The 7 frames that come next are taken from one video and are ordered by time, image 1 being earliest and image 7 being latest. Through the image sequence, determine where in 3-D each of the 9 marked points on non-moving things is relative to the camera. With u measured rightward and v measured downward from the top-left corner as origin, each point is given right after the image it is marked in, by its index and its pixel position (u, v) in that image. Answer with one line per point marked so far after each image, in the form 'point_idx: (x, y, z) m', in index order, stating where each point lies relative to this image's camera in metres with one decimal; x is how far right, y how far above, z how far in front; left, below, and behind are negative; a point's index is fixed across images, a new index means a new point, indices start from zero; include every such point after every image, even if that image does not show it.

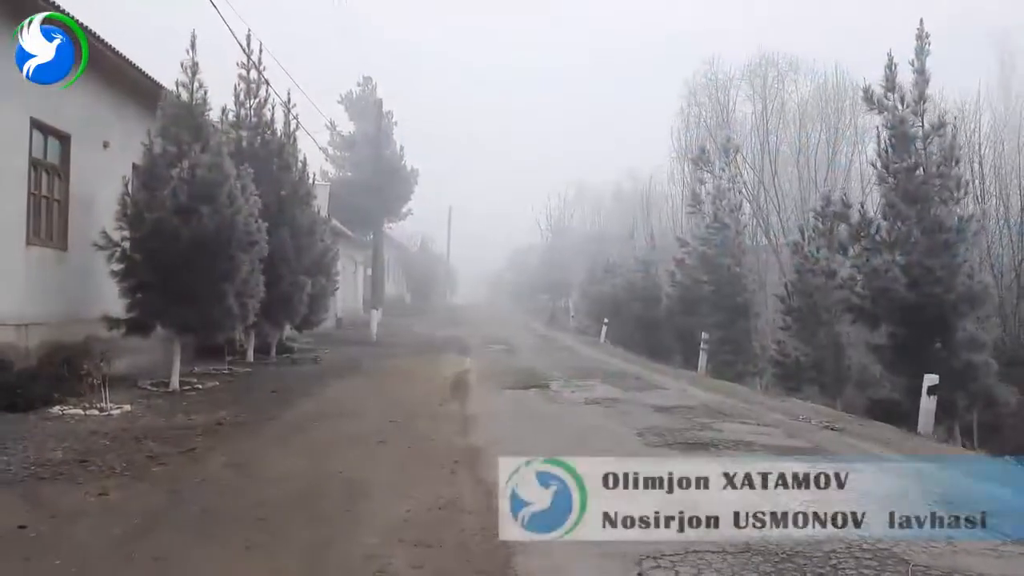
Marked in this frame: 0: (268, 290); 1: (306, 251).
0: (-5.4, -0.1, +17.7) m
1: (-4.8, +0.9, +18.4) m
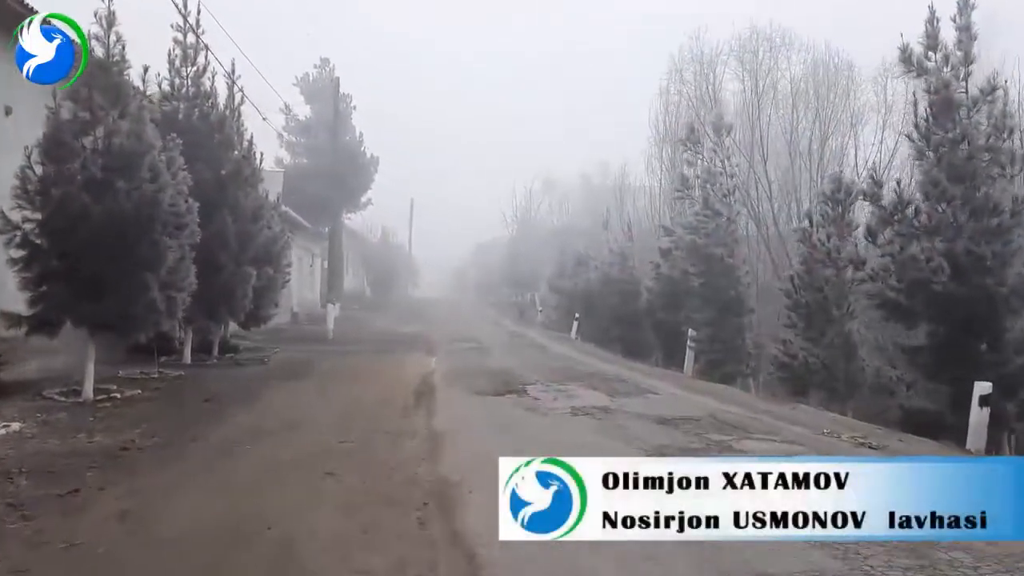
0: (-6.0, +0.1, +15.6) m
1: (-5.4, +1.0, +16.3) m
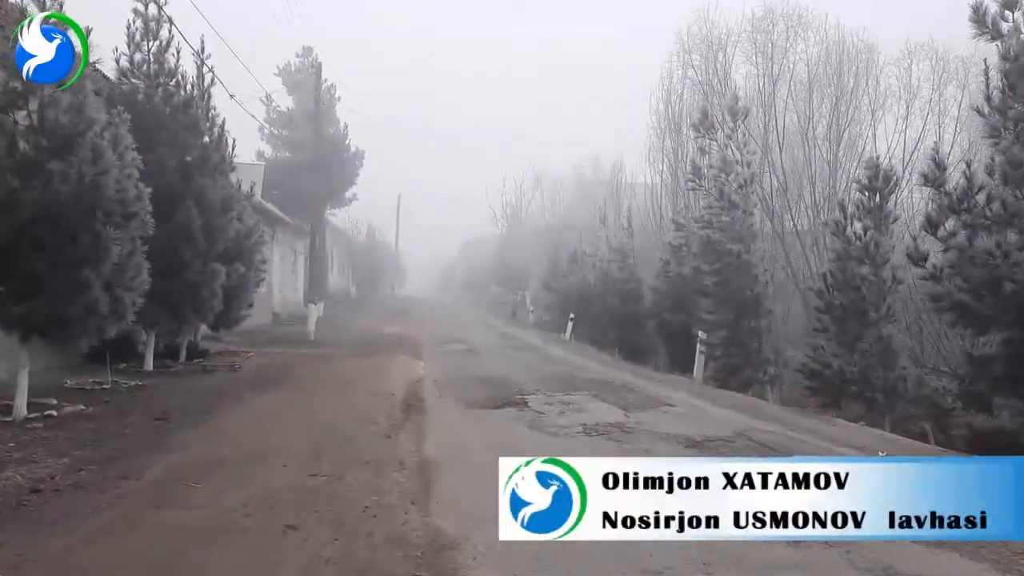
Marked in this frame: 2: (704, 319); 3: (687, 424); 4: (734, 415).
0: (-6.0, +0.1, +14.0) m
1: (-5.5, +1.0, +14.8) m
2: (+3.8, -0.6, +15.8) m
3: (+2.3, -1.8, +10.2) m
4: (+3.2, -1.8, +11.3) m
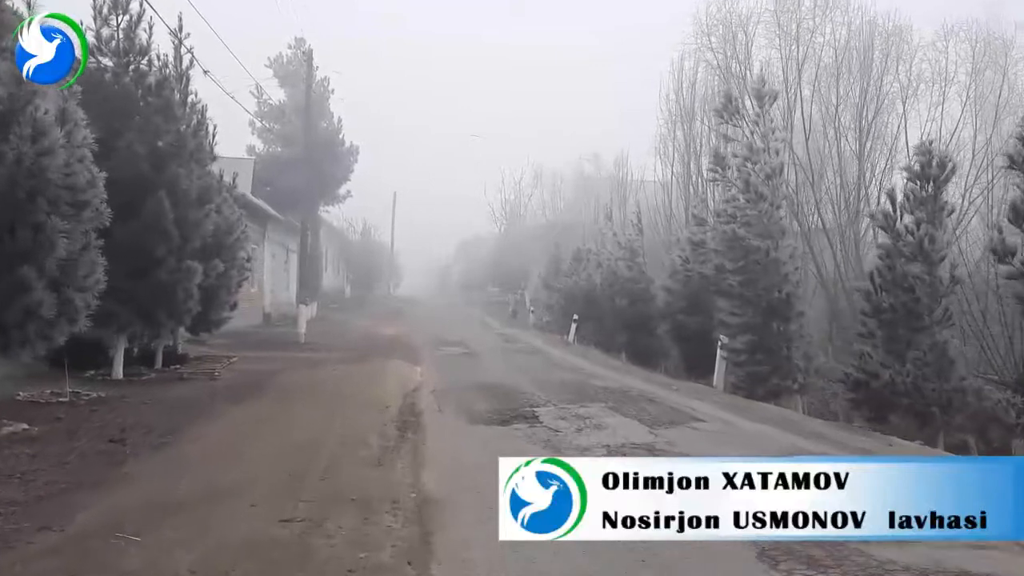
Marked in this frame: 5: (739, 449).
0: (-5.9, +0.1, +12.7) m
1: (-5.4, +1.0, +13.4) m
2: (+3.9, -0.6, +14.5) m
3: (+2.4, -1.8, +8.9) m
4: (+3.3, -1.8, +9.9) m
5: (+2.5, -1.8, +8.7) m
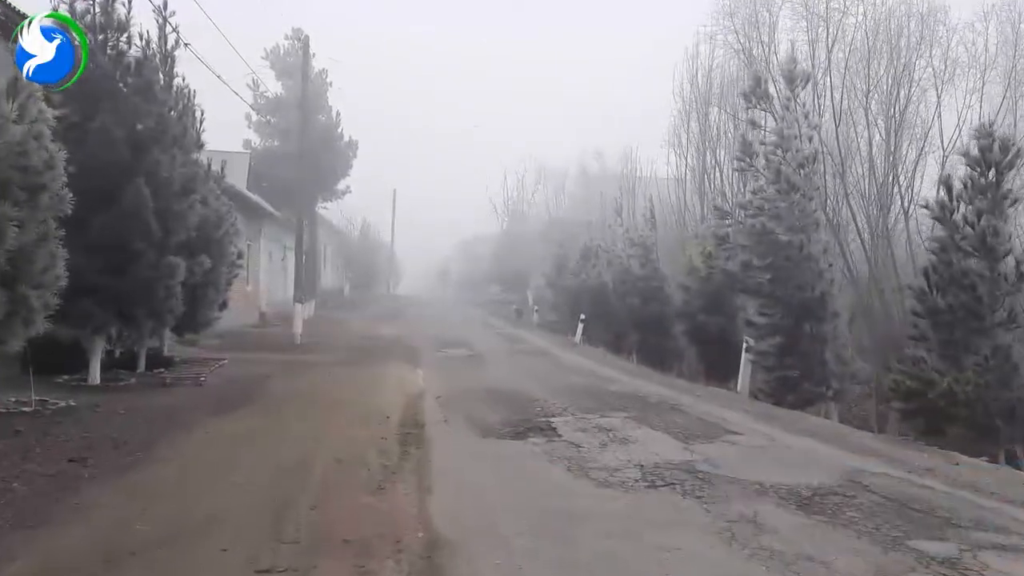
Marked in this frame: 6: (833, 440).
0: (-5.7, +0.1, +11.6) m
1: (-5.2, +1.1, +12.3) m
2: (+4.1, -0.6, +13.4) m
3: (+2.6, -1.7, +7.8) m
4: (+3.5, -1.8, +8.9) m
5: (+2.7, -1.8, +7.6) m
6: (+3.8, -1.8, +9.3) m
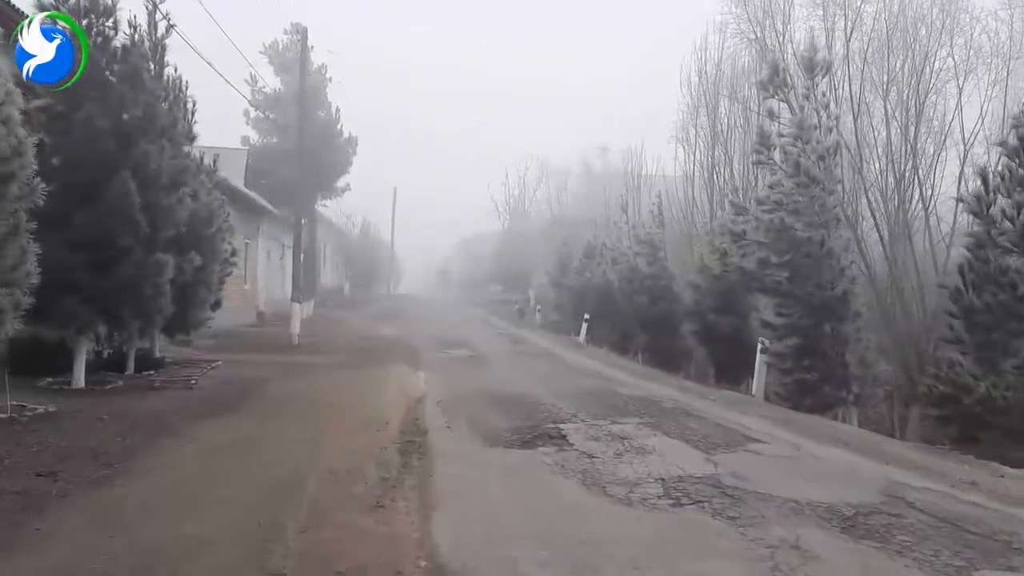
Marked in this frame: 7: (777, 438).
0: (-5.7, +0.2, +11.0) m
1: (-5.1, +1.1, +11.7) m
2: (+4.2, -0.6, +12.8) m
3: (+2.7, -1.7, +7.2) m
4: (+3.6, -1.8, +8.3) m
5: (+2.8, -1.7, +7.0) m
6: (+3.9, -1.8, +8.7) m
7: (+3.1, -1.7, +9.3) m
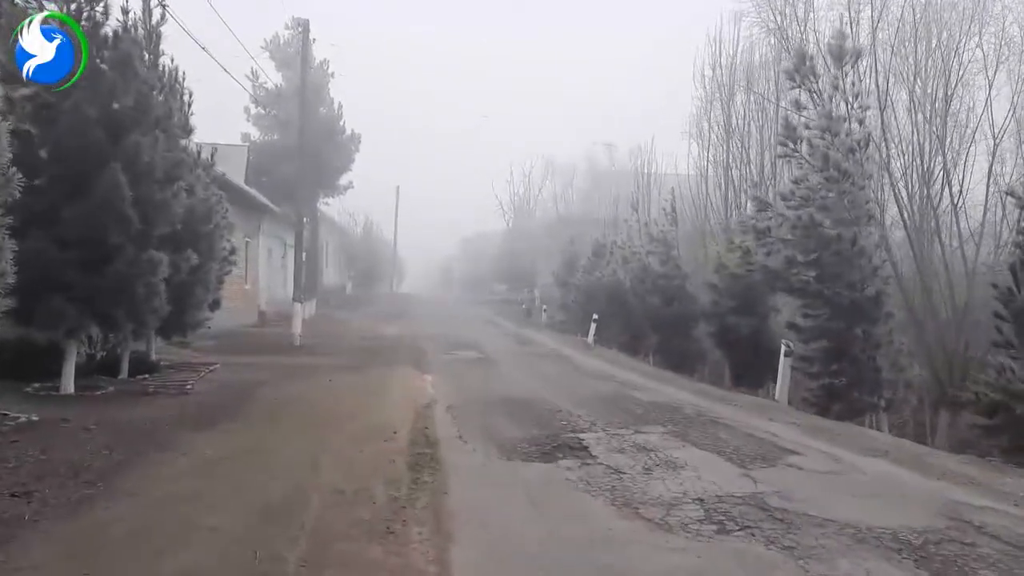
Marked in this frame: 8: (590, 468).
0: (-5.5, +0.2, +10.3) m
1: (-4.9, +1.1, +11.1) m
2: (+4.4, -0.6, +12.1) m
3: (+2.9, -1.7, +6.6) m
4: (+3.8, -1.8, +7.6) m
5: (+3.0, -1.7, +6.4) m
6: (+4.1, -1.8, +8.1) m
7: (+3.3, -1.8, +8.6) m
8: (+0.7, -1.7, +7.4) m
